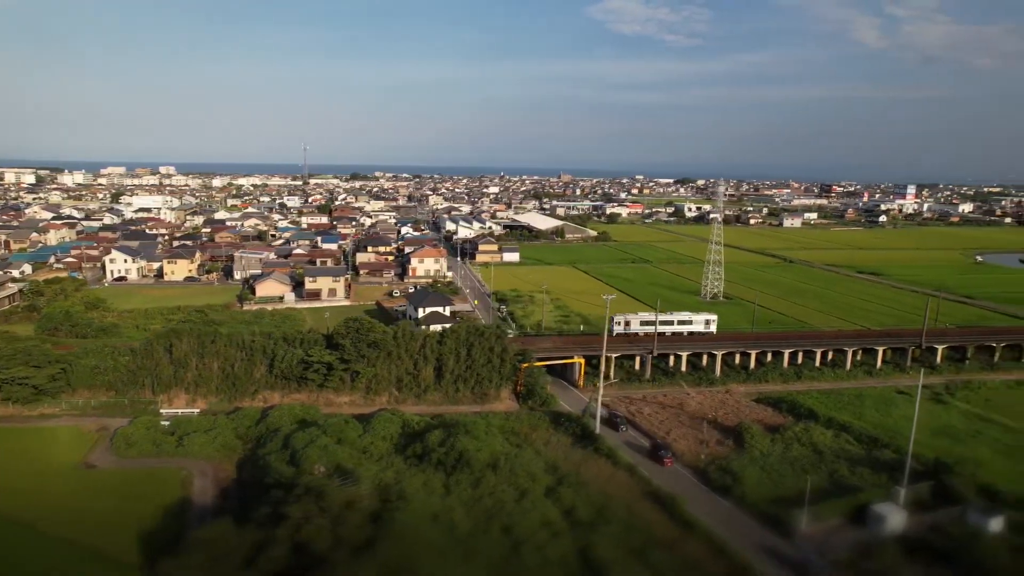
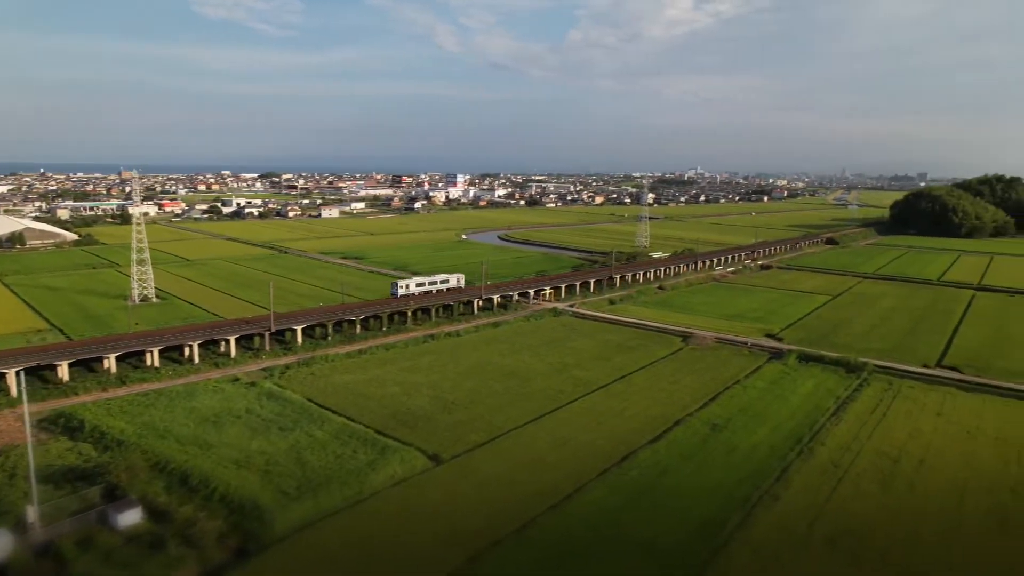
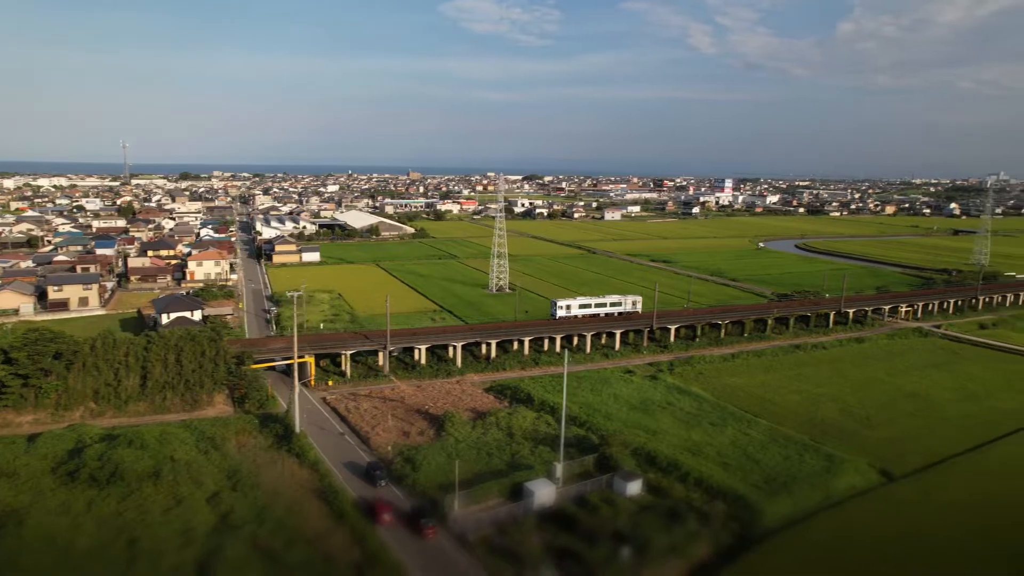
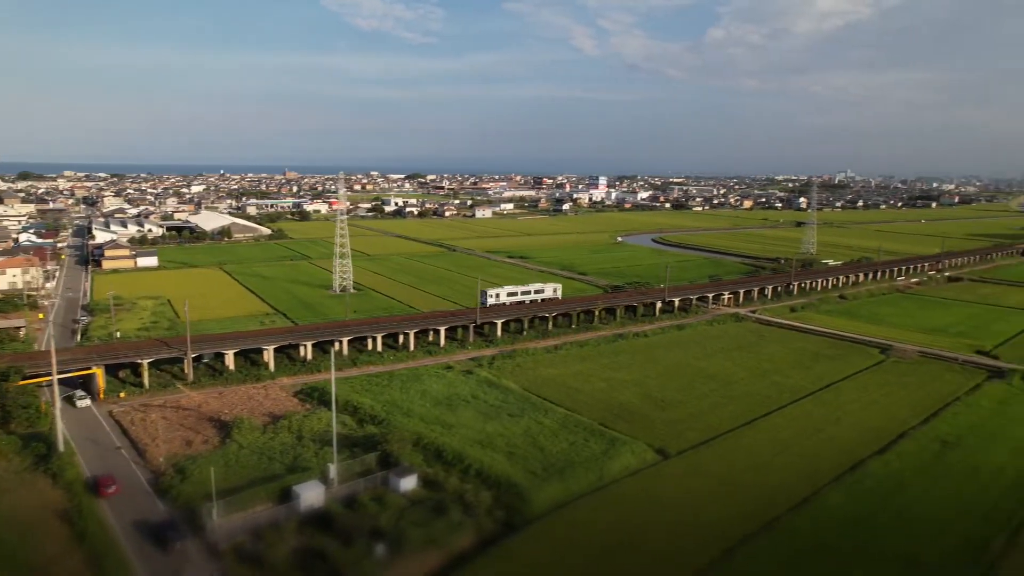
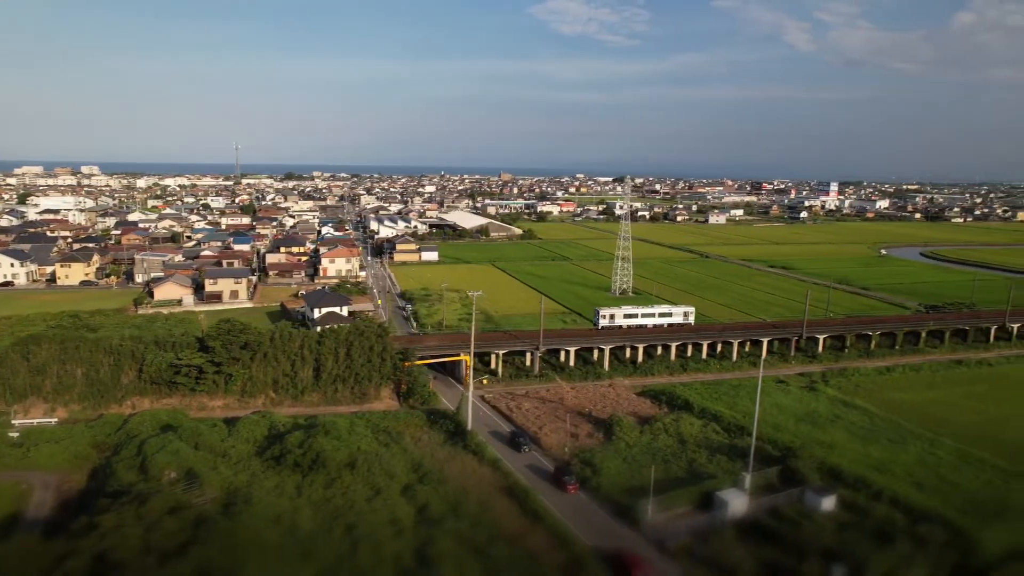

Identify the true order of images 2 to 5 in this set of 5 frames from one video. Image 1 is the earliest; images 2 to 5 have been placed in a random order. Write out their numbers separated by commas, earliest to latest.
5, 3, 4, 2
